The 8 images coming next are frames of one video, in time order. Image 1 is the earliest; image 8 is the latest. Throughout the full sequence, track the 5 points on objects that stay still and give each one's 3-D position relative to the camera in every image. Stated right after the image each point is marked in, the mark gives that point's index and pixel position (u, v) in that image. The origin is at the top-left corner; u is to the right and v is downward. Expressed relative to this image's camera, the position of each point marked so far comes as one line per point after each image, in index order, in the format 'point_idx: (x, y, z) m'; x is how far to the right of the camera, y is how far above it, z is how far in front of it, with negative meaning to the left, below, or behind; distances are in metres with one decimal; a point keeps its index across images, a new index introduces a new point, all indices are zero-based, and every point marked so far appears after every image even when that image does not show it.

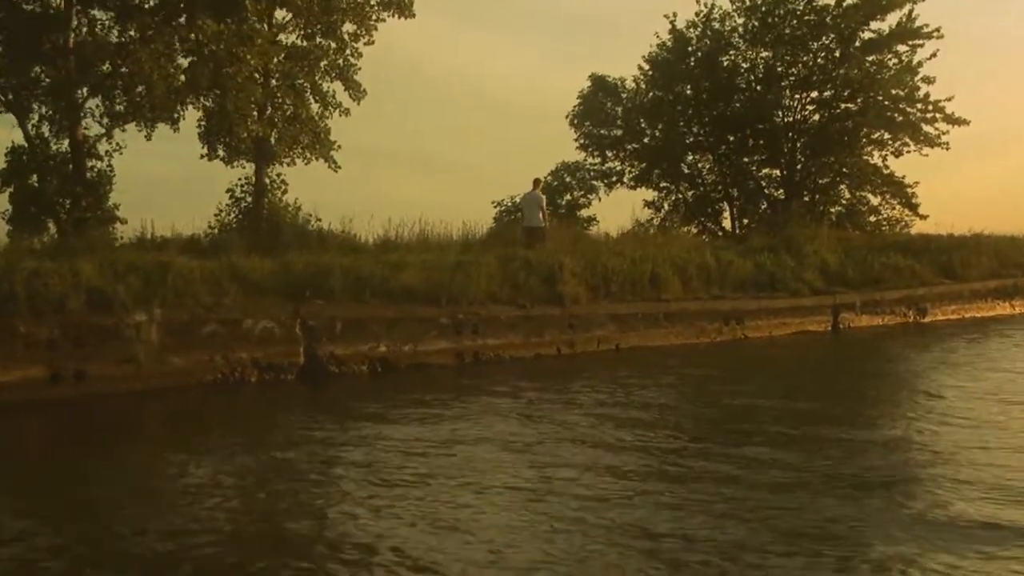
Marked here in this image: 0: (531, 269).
0: (+0.2, +0.2, +15.7) m
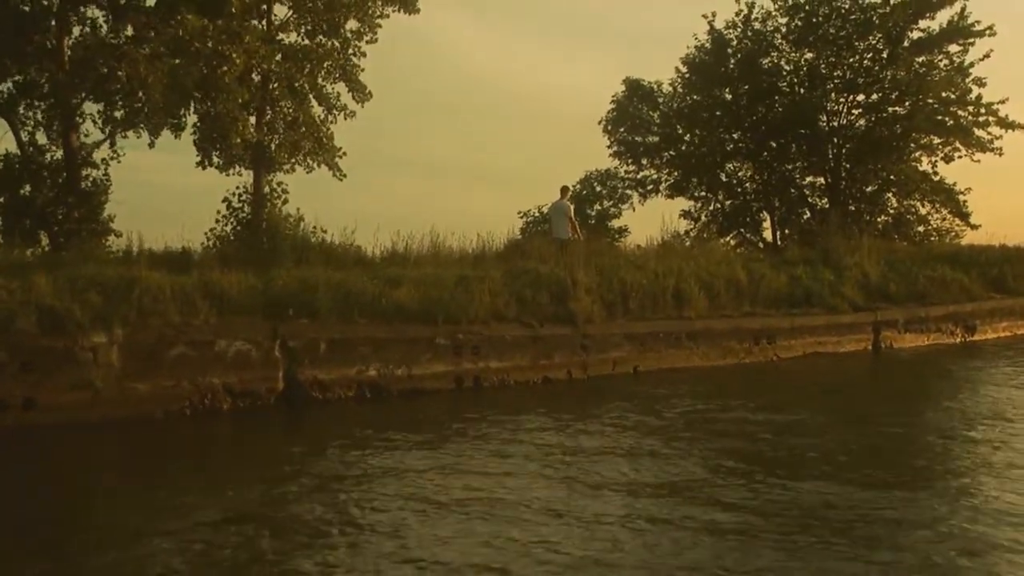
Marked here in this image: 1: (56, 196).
0: (+0.3, 0.0, +14.5) m
1: (-6.3, +1.3, +17.4) m
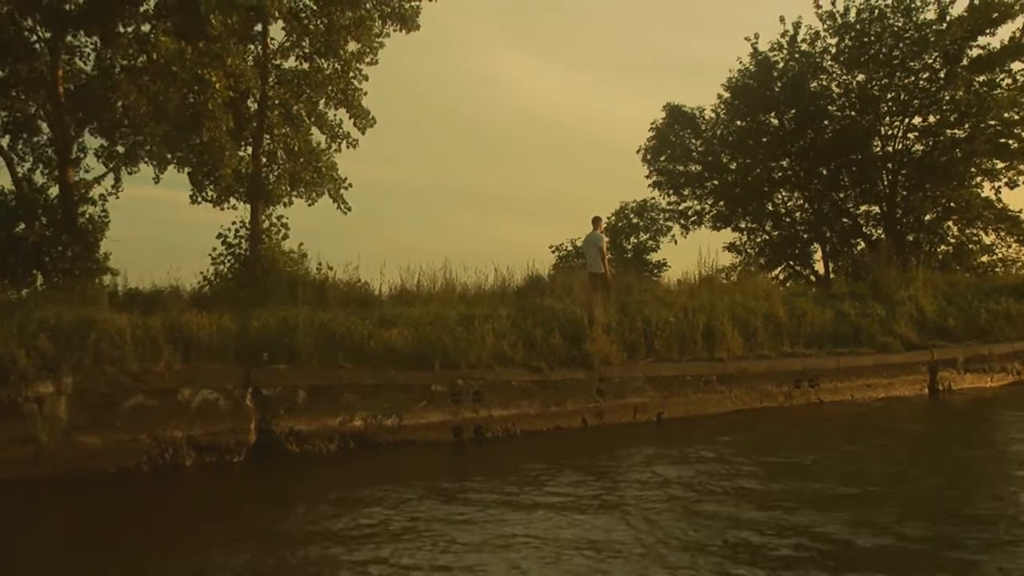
0: (+0.4, -0.4, +13.2) m
1: (-6.1, +0.7, +16.5) m
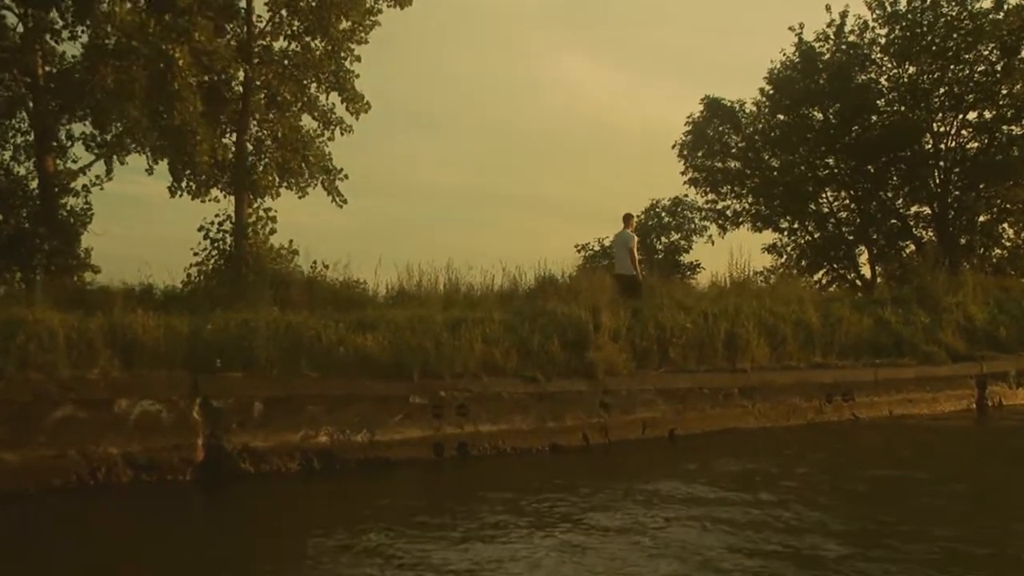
0: (+0.4, -0.4, +11.9) m
1: (-6.0, +0.8, +15.4) m
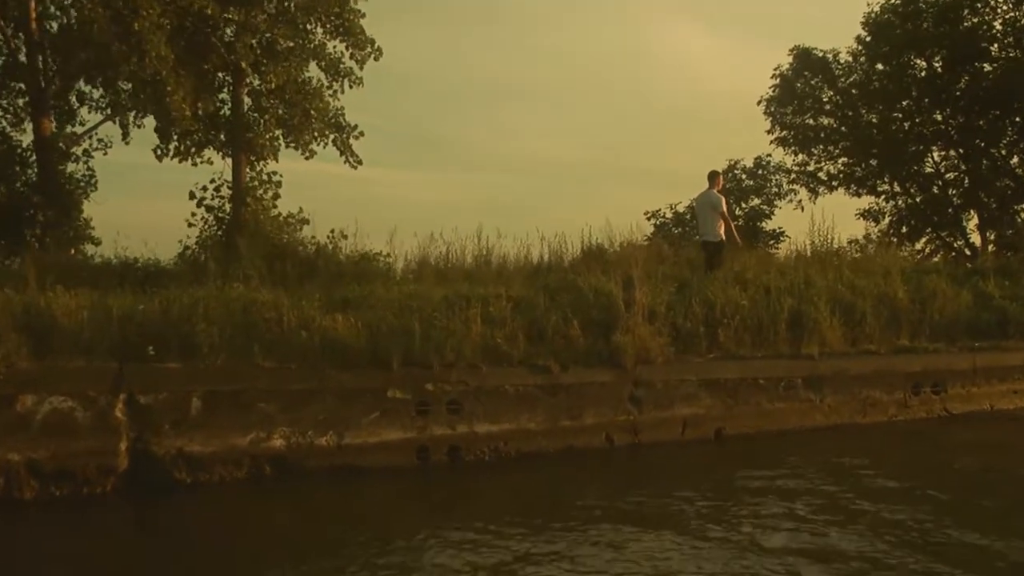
0: (+0.5, -0.2, +10.0) m
1: (-5.5, +1.0, +14.1) m
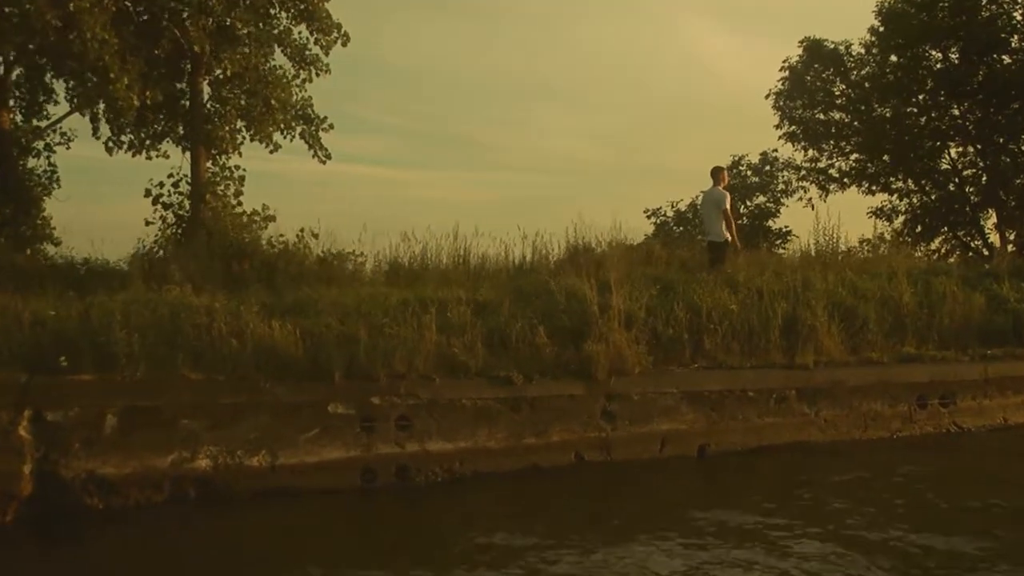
0: (+0.3, -0.2, +9.1) m
1: (-5.7, +1.0, +13.3) m
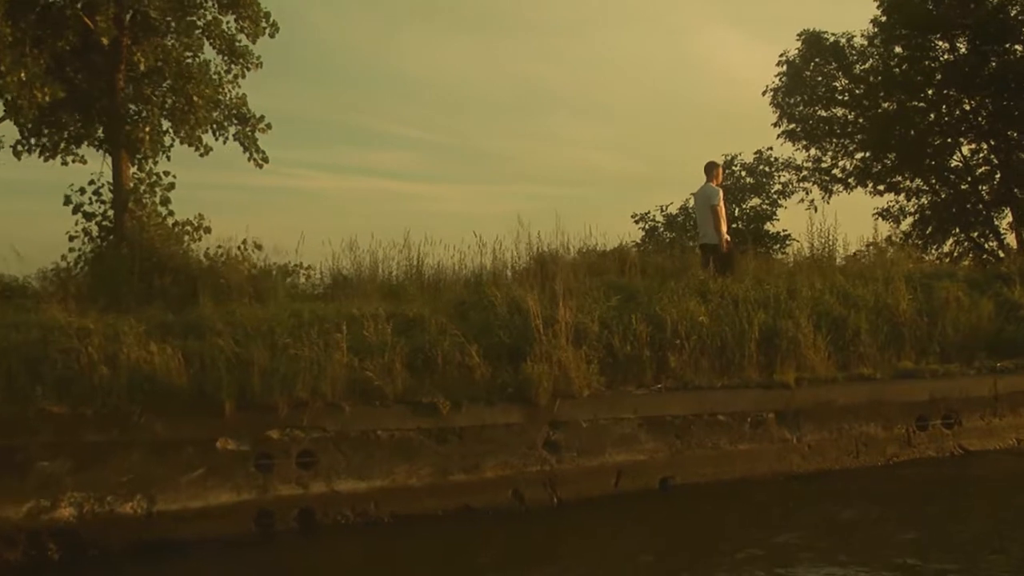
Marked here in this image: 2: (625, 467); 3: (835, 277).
0: (-0.2, -0.3, +8.0) m
1: (-6.1, +0.8, +12.3) m
2: (+0.7, -1.1, +7.7) m
3: (+2.8, +0.1, +10.8) m
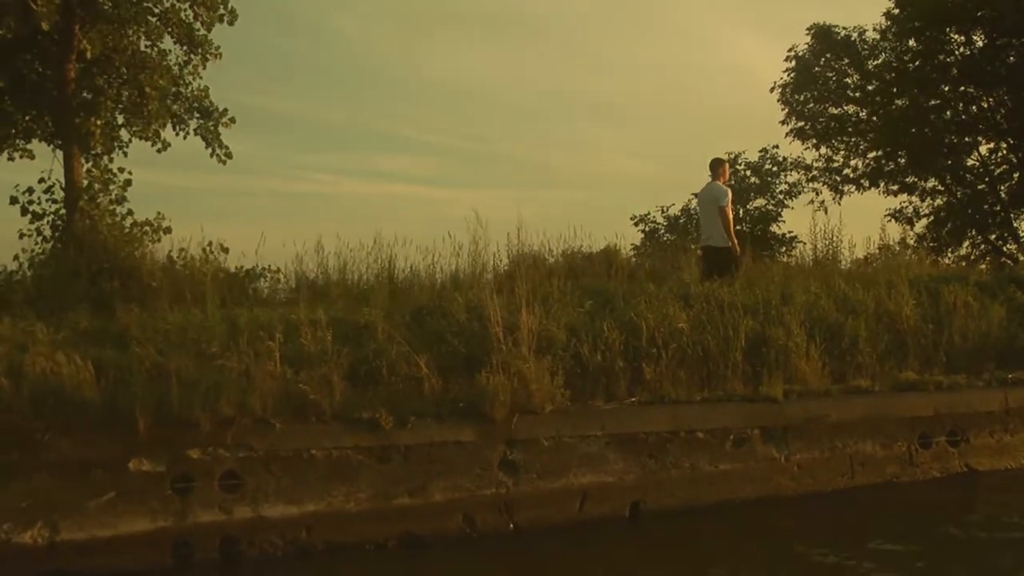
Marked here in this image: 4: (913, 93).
0: (-0.4, -0.3, +7.3) m
1: (-6.2, +0.8, +11.7) m
2: (+0.4, -1.1, +7.0) m
3: (+2.6, +0.1, +10.0) m
4: (+6.0, +2.9, +18.6) m
